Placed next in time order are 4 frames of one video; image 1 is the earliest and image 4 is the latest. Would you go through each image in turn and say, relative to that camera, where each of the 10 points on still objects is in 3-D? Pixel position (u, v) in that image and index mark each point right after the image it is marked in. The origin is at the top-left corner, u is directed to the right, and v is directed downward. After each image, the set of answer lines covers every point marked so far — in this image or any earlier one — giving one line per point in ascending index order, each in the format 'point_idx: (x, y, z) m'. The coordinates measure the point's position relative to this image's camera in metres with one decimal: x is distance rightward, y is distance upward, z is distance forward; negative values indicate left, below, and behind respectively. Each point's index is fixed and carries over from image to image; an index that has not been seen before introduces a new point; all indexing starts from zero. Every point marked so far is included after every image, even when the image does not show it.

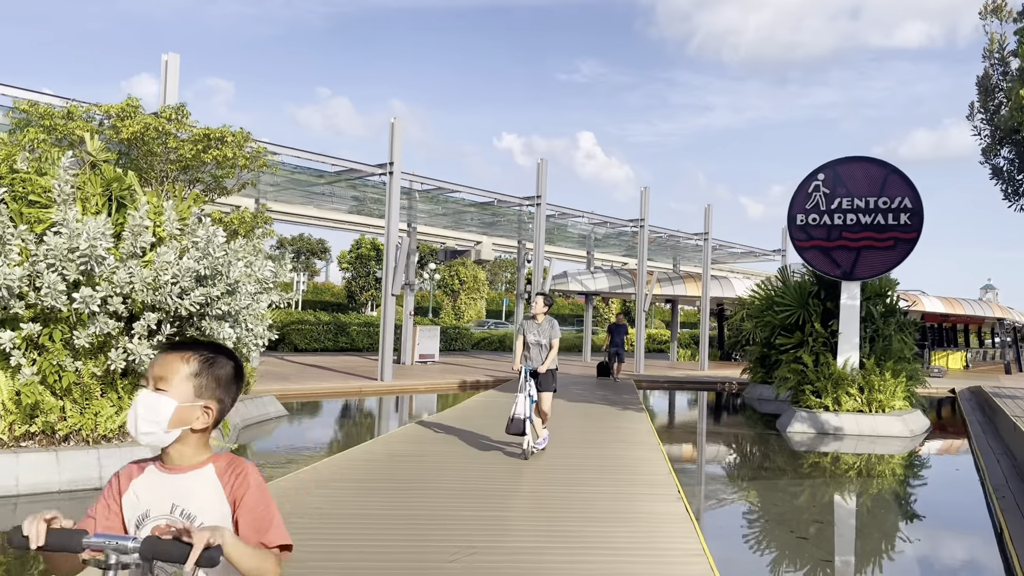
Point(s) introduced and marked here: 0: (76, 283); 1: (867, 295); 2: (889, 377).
0: (-3.2, 0.0, +6.1) m
1: (+5.7, -0.1, +13.3) m
2: (+5.5, -1.3, +12.0) m
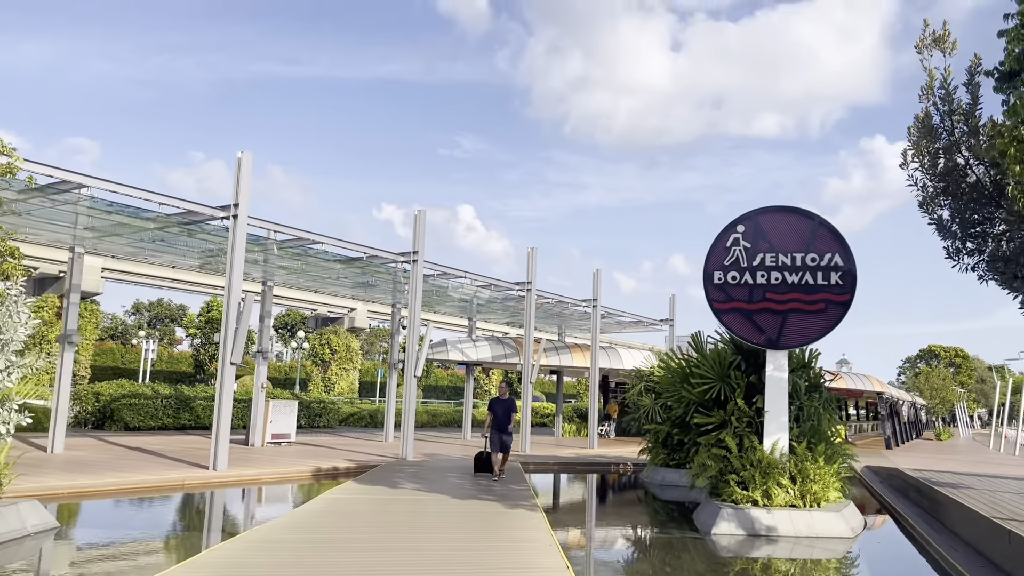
0: (-3.9, -0.2, +3.2) m
1: (+3.9, -1.1, +11.6) m
2: (+3.8, -2.2, +10.2) m
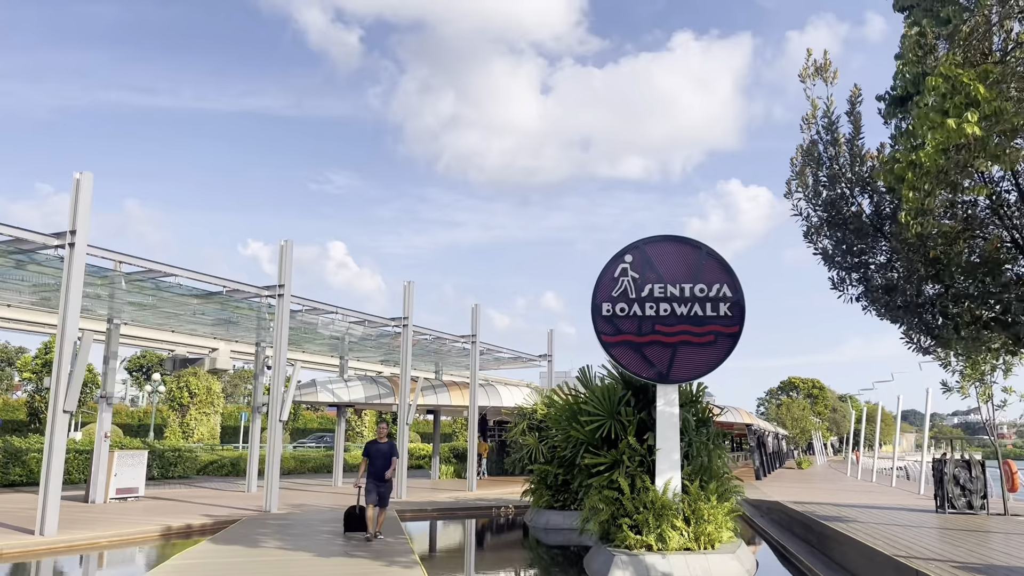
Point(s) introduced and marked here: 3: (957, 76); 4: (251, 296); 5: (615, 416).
0: (-4.2, -0.2, +1.9) m
1: (+2.3, -1.5, +11.3) m
2: (+2.4, -2.5, +9.8) m
3: (+3.2, +1.5, +5.9) m
4: (-5.5, -0.2, +17.6) m
5: (+1.3, -1.7, +10.7) m
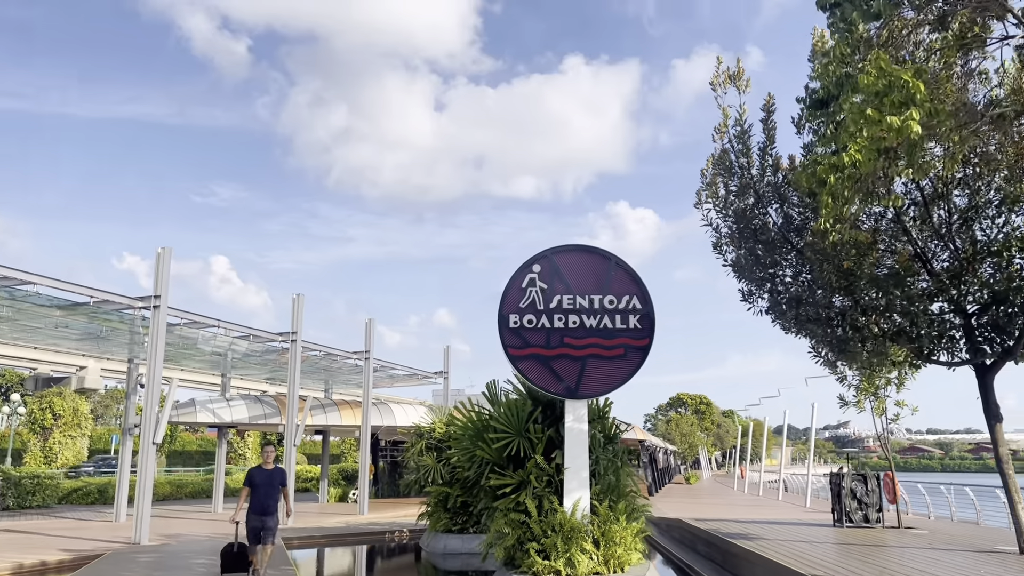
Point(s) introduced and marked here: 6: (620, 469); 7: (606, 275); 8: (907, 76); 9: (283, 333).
0: (-4.2, -0.1, +0.7) m
1: (+0.9, -1.7, +10.9) m
2: (+1.3, -2.7, +9.4) m
3: (+2.6, +1.5, +5.7) m
4: (-7.6, -0.4, +16.2) m
5: (+0.1, -1.8, +10.2) m
6: (+1.3, -2.3, +10.4) m
7: (+1.1, +0.2, +9.9) m
8: (+2.6, +1.4, +5.6) m
9: (-5.4, -1.1, +19.6) m
